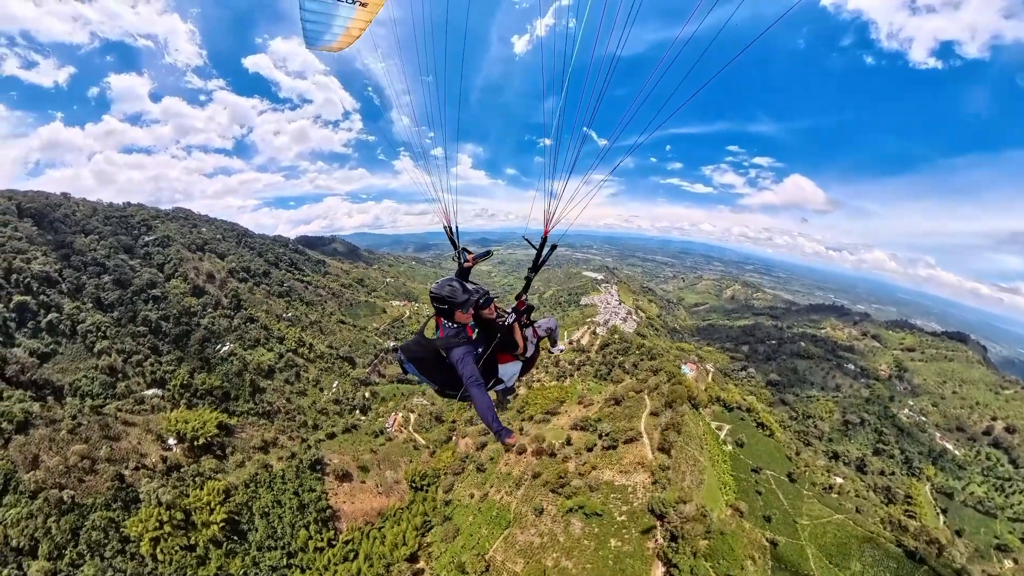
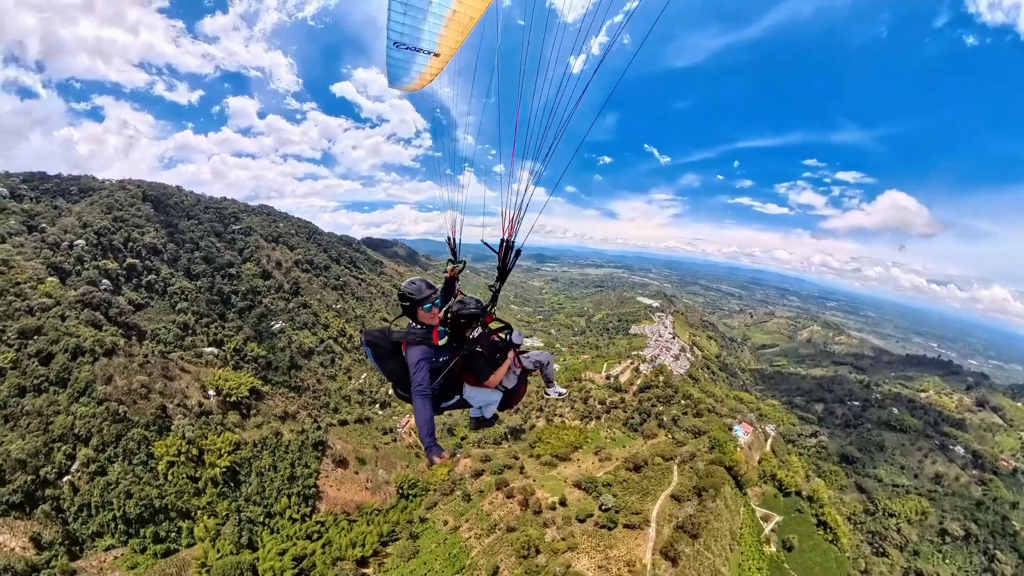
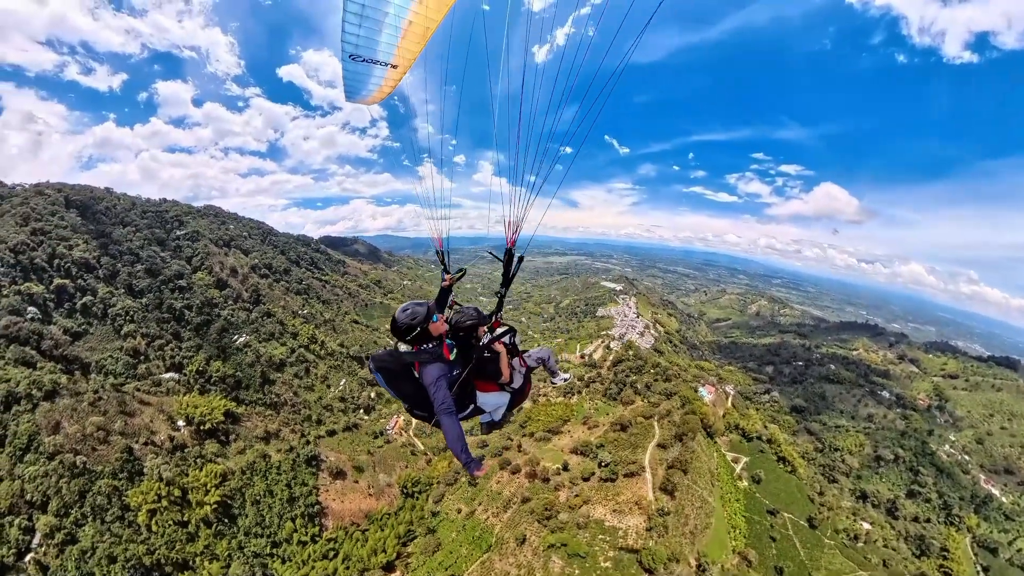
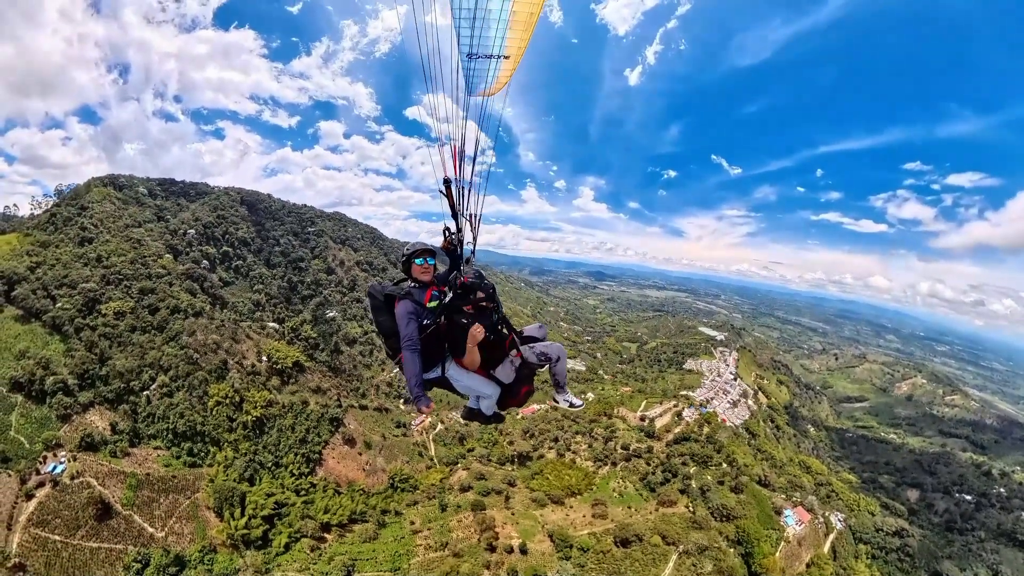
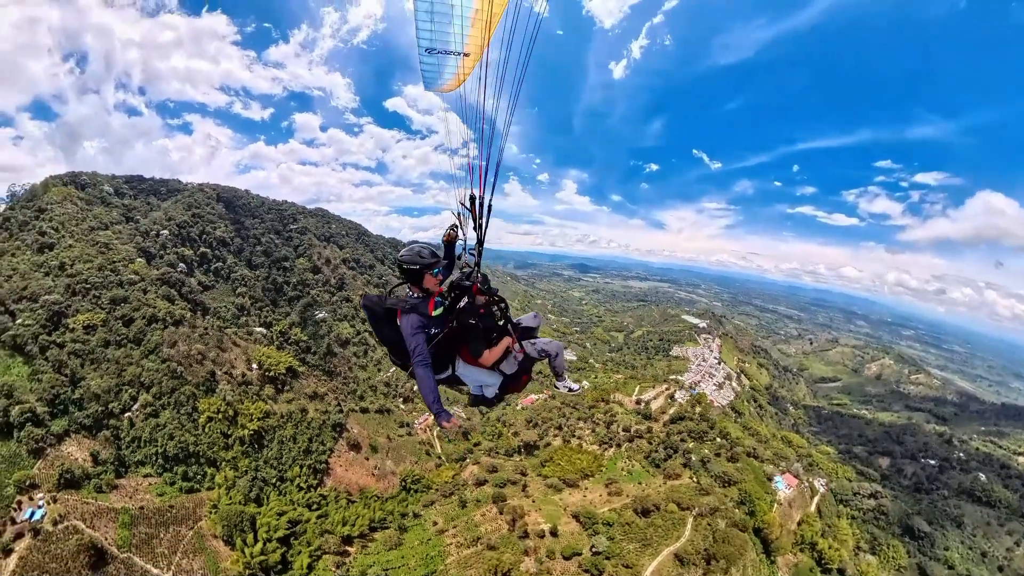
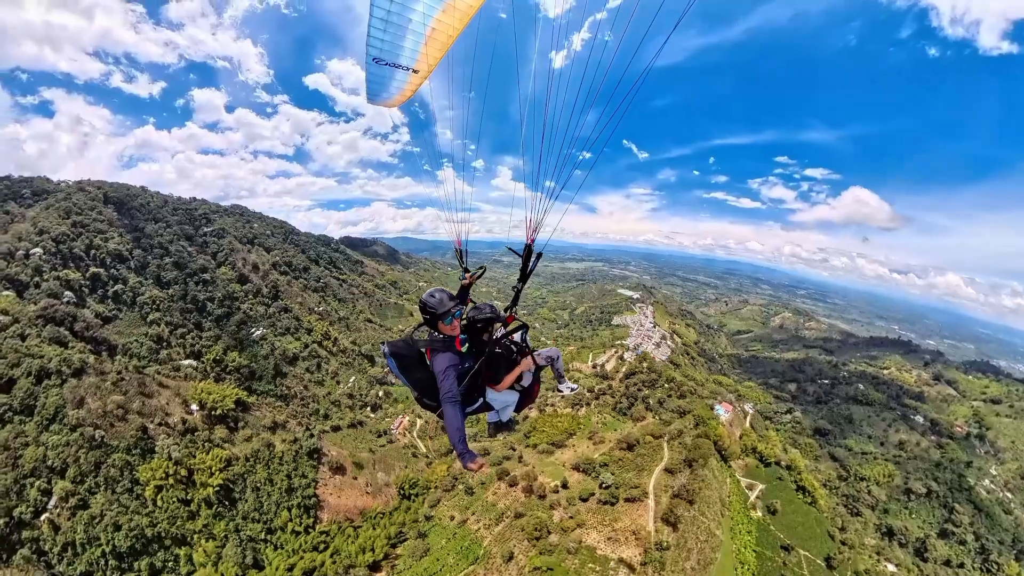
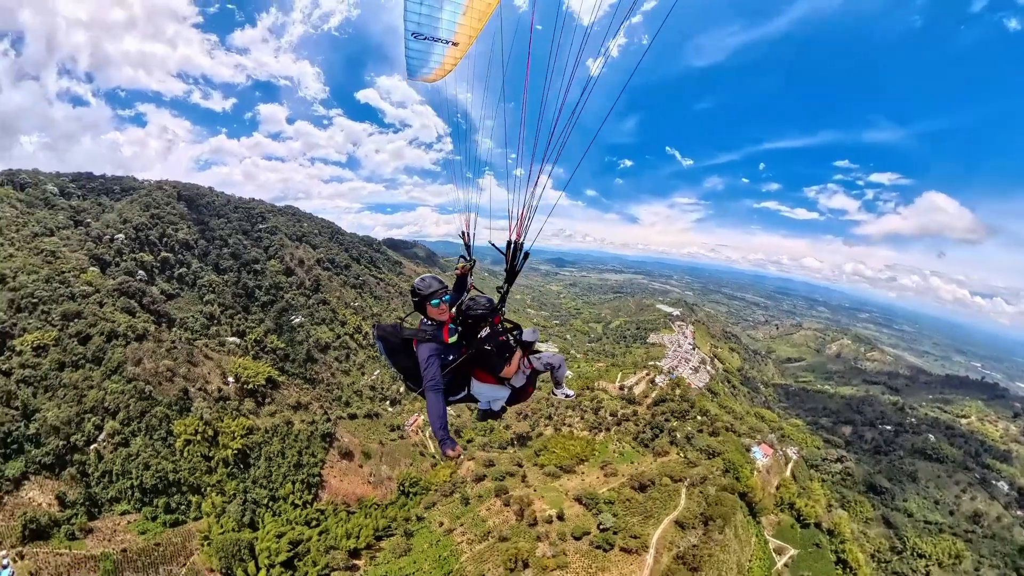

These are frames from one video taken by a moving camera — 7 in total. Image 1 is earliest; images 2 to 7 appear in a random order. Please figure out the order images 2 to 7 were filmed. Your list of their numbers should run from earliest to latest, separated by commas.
3, 6, 2, 7, 5, 4
